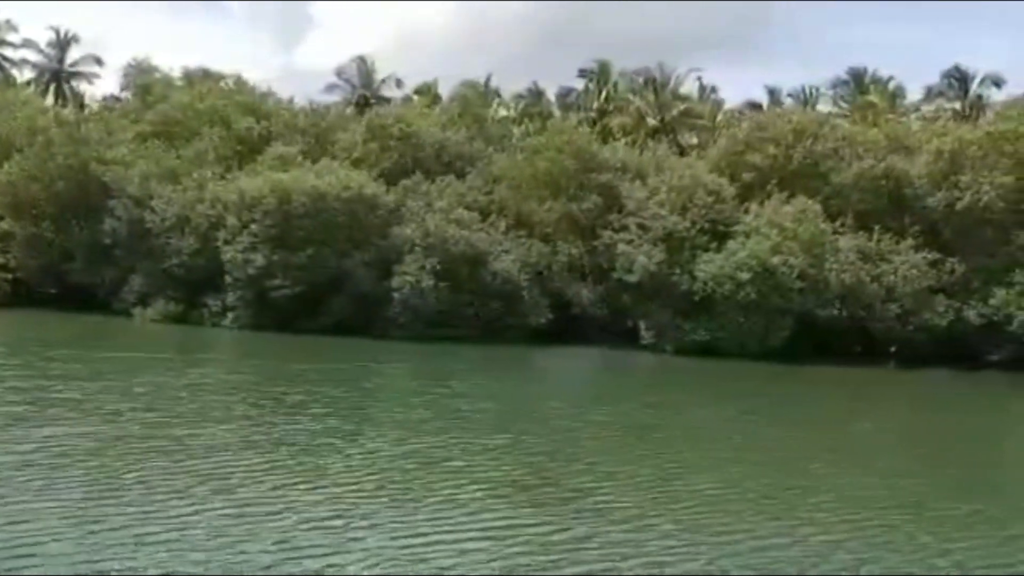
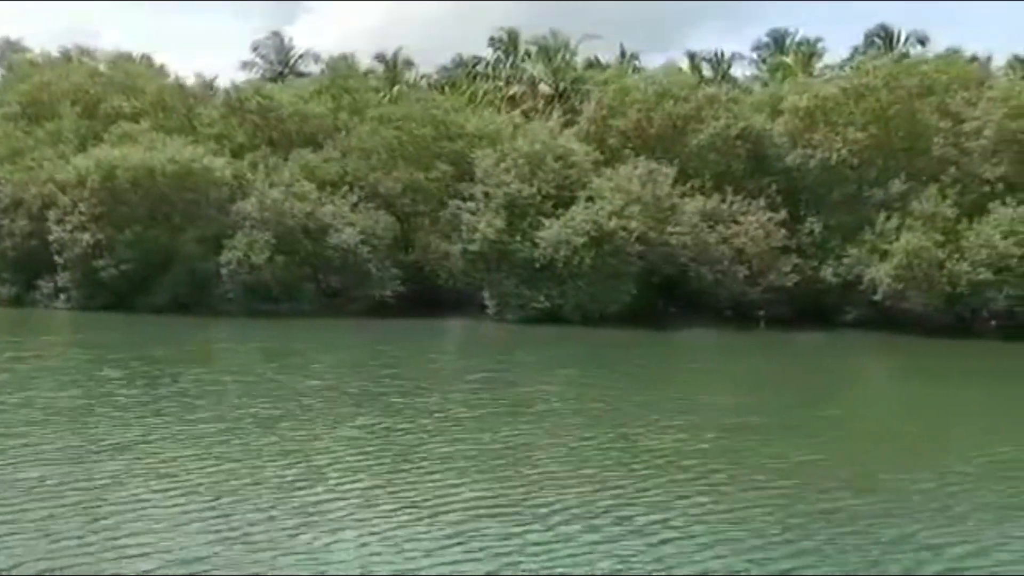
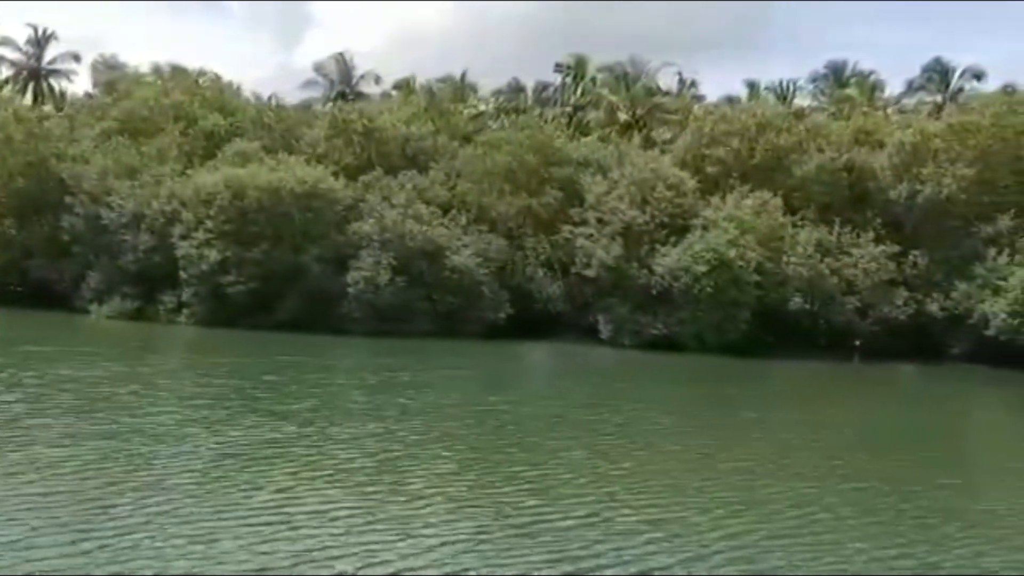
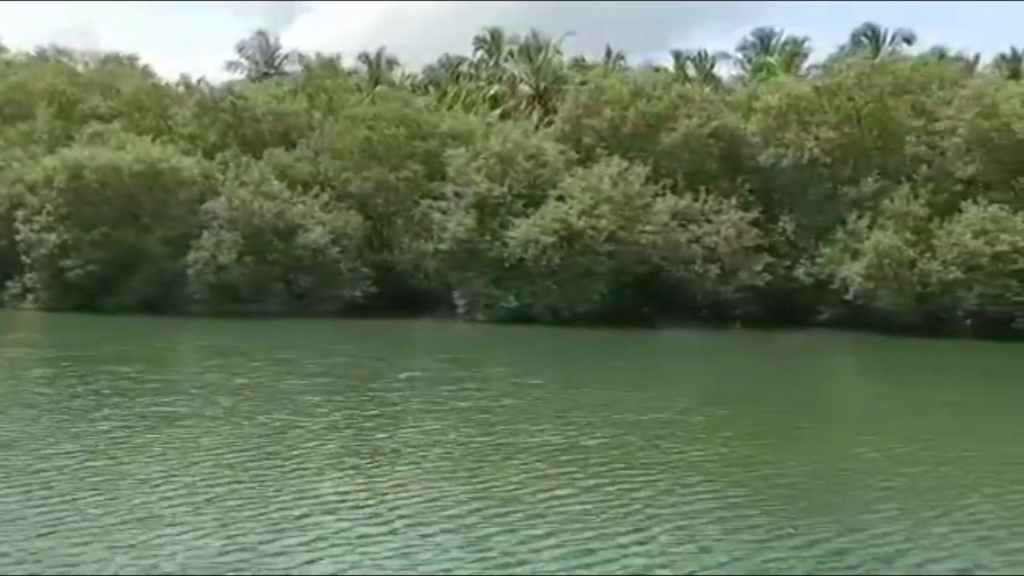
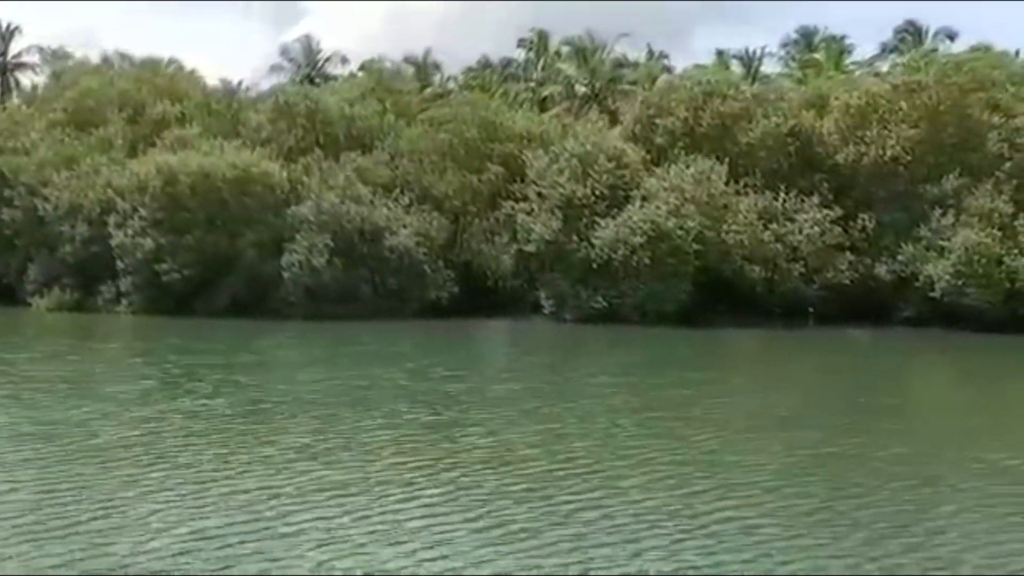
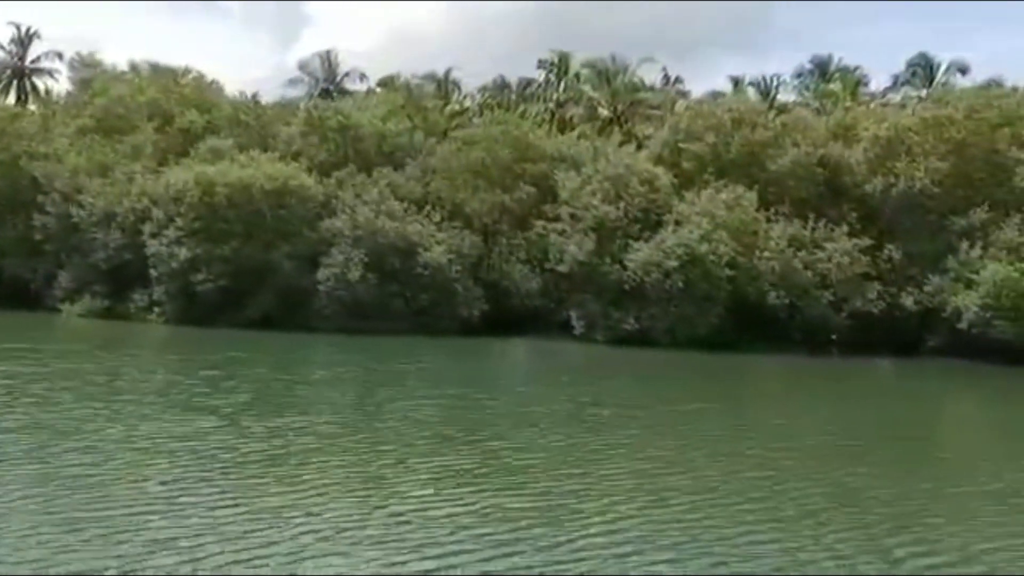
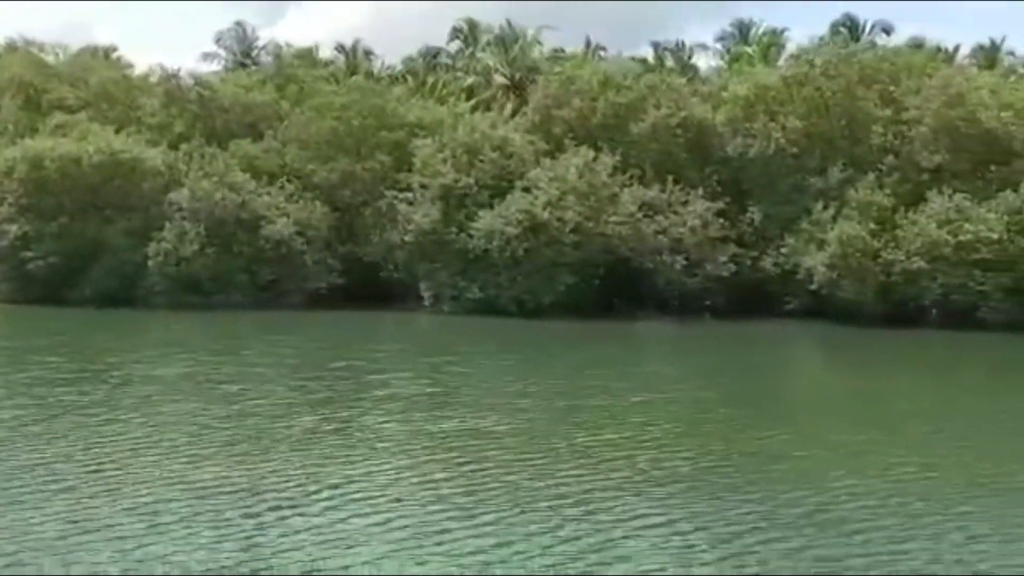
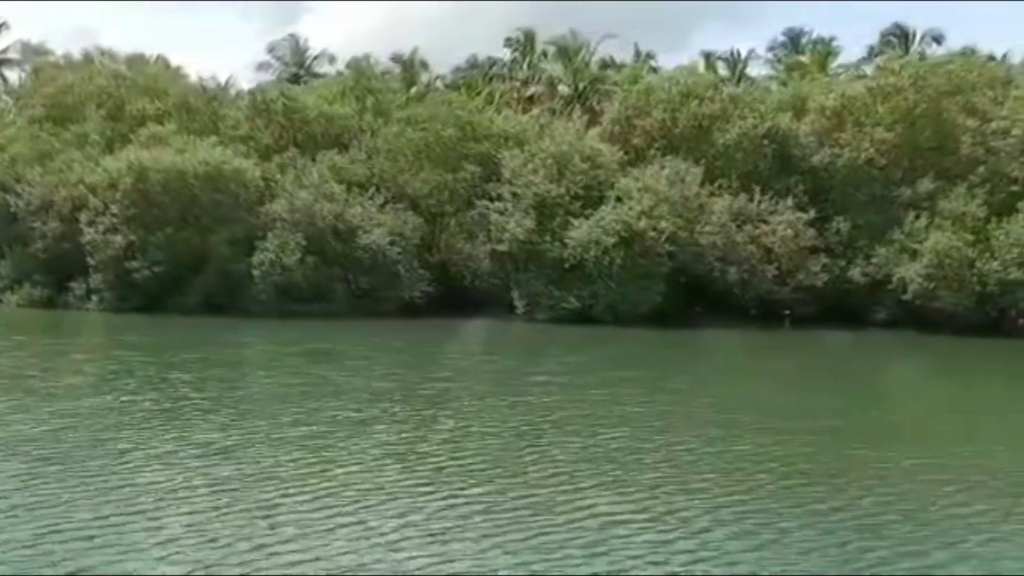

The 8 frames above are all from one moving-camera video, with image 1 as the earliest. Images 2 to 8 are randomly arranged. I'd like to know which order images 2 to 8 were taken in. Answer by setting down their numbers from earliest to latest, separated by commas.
3, 6, 5, 8, 2, 4, 7
